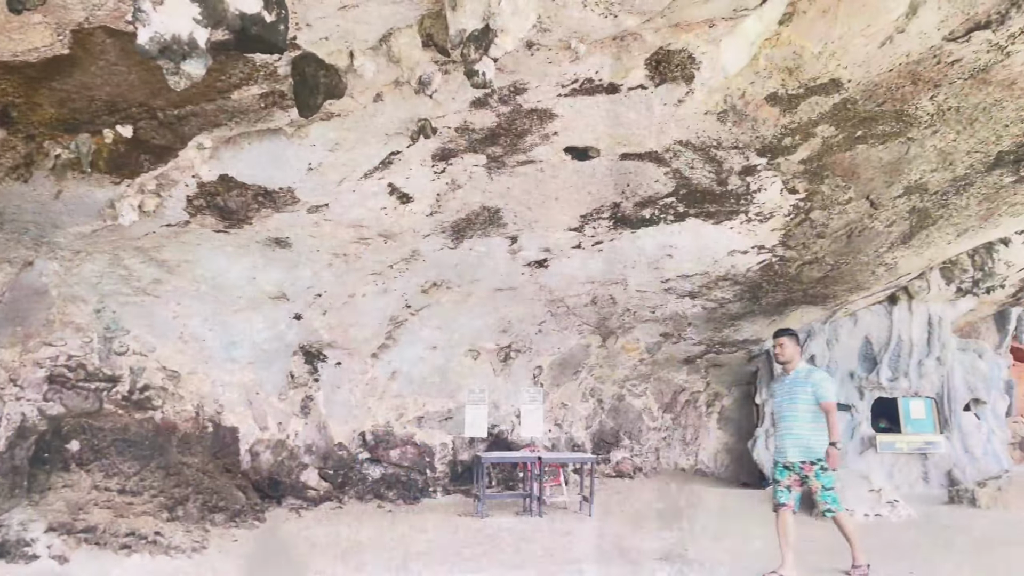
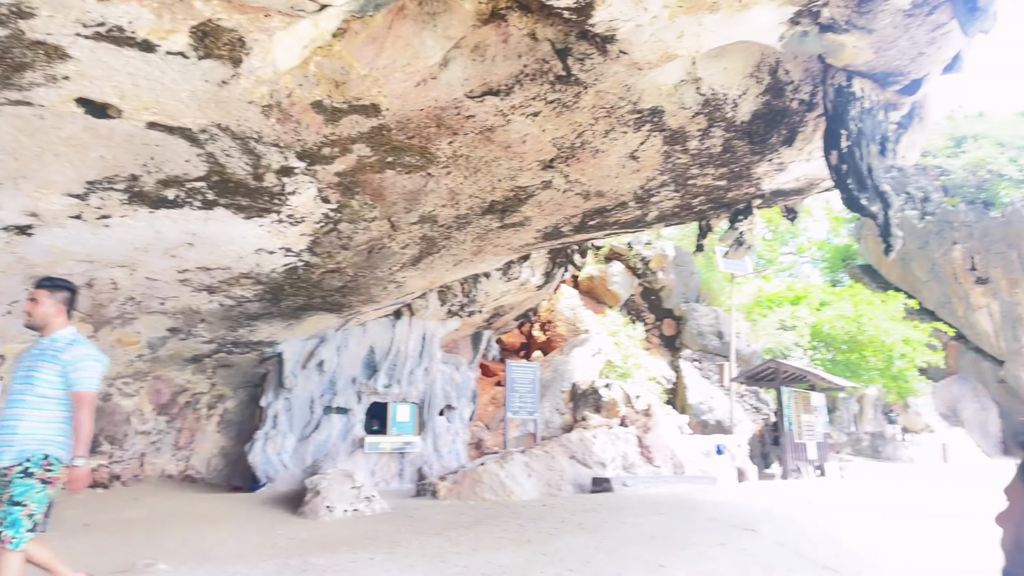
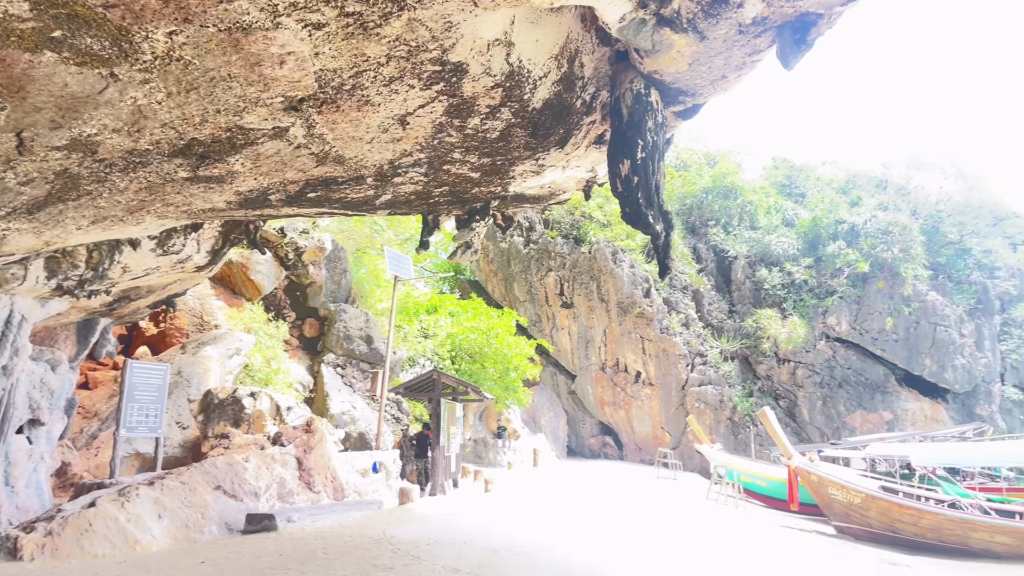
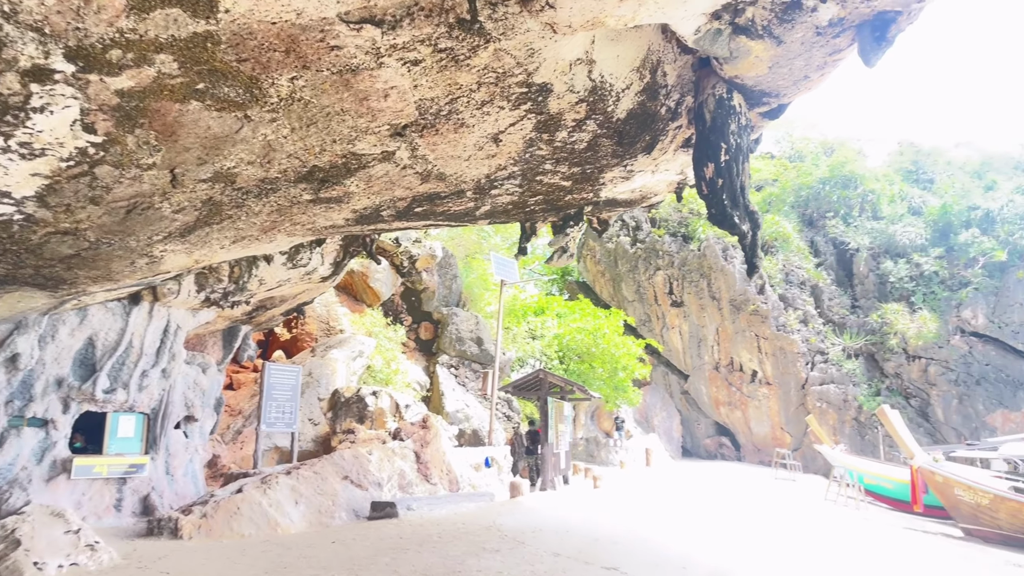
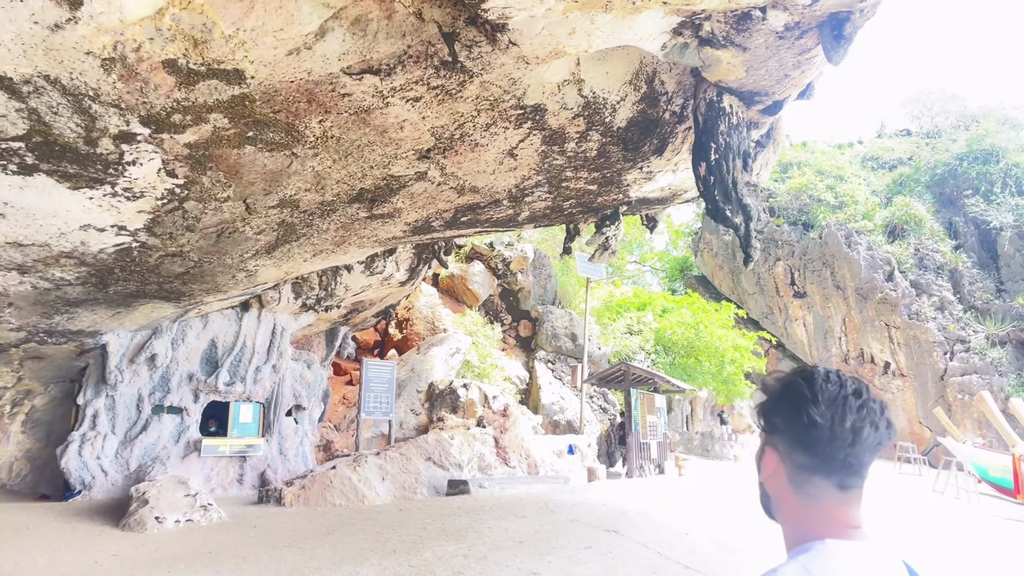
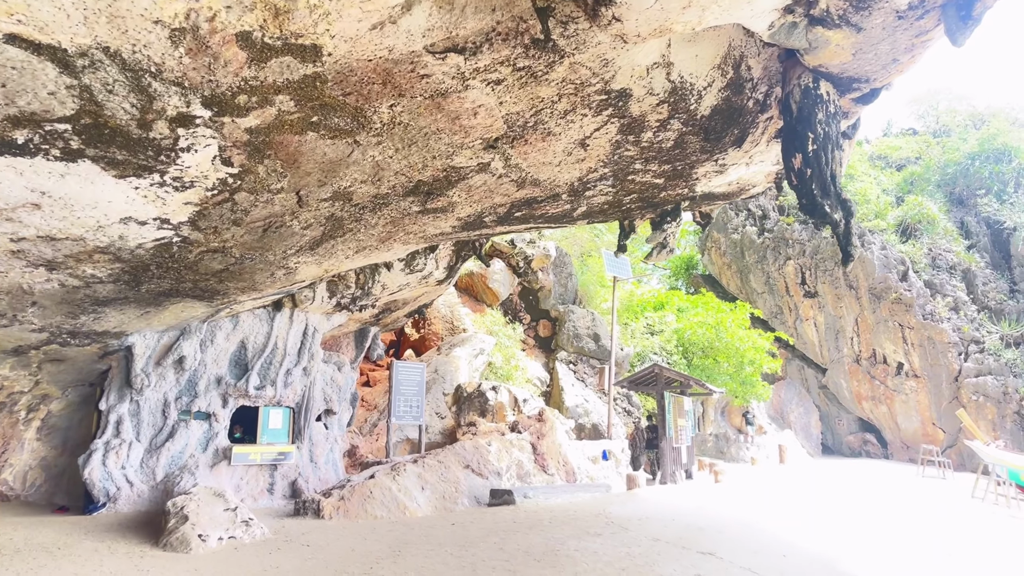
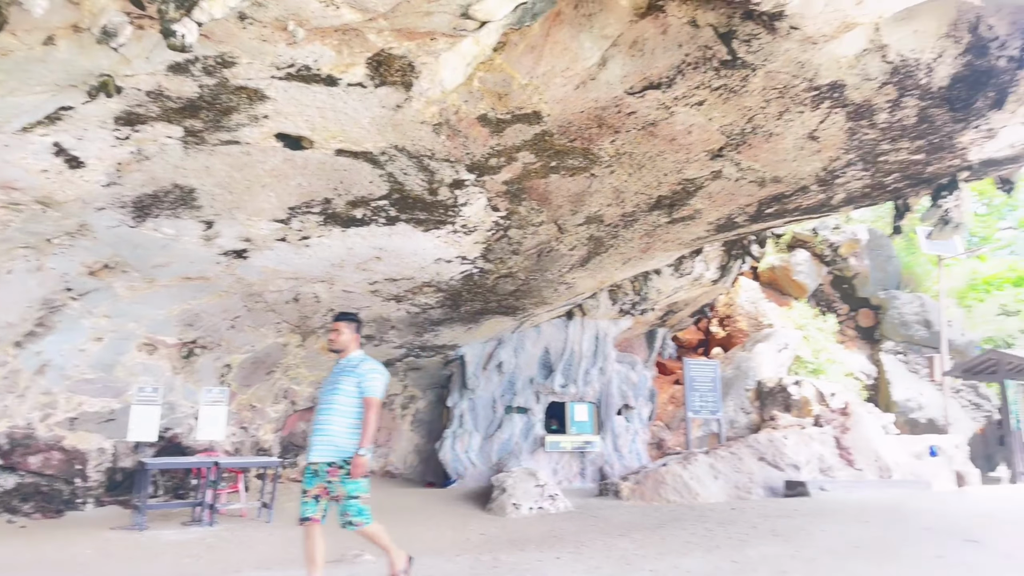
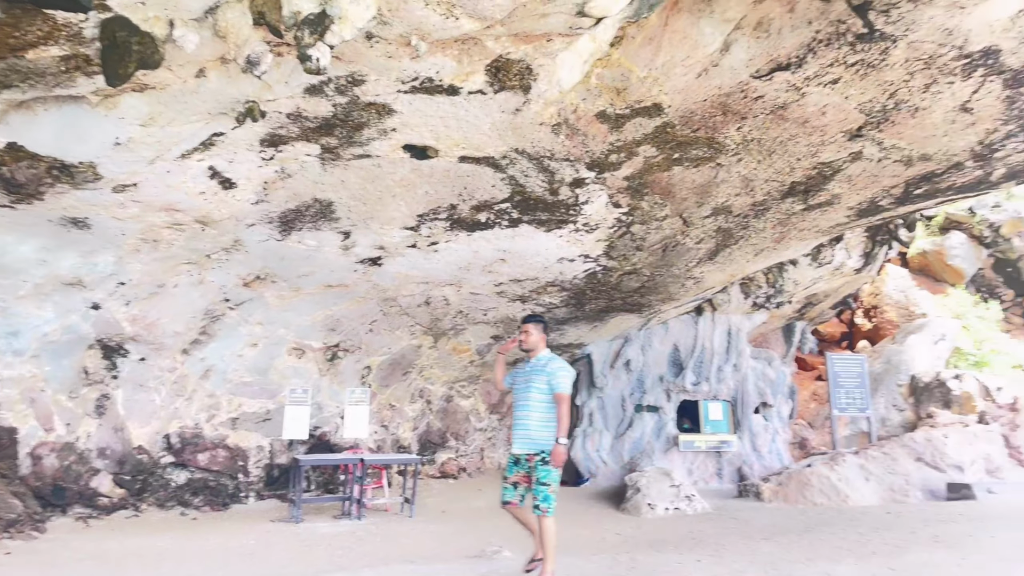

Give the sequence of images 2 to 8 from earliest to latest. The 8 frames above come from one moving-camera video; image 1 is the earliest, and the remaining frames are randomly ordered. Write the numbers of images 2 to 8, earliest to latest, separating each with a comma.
8, 7, 2, 5, 6, 4, 3
